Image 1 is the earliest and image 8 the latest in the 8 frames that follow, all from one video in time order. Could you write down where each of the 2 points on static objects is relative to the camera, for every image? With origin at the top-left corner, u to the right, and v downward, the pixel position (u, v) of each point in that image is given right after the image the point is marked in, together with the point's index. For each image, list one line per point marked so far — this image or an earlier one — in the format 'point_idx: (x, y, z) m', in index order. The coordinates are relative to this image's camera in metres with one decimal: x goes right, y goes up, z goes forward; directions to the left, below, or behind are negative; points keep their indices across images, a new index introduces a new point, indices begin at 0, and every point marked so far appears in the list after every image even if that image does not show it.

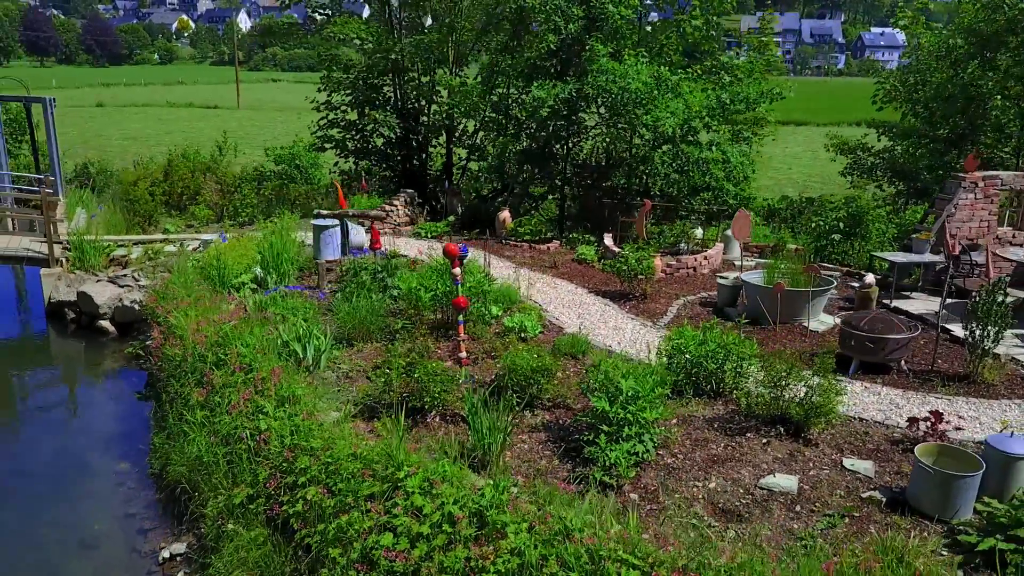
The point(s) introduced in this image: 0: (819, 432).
0: (+1.9, -0.9, +5.0) m
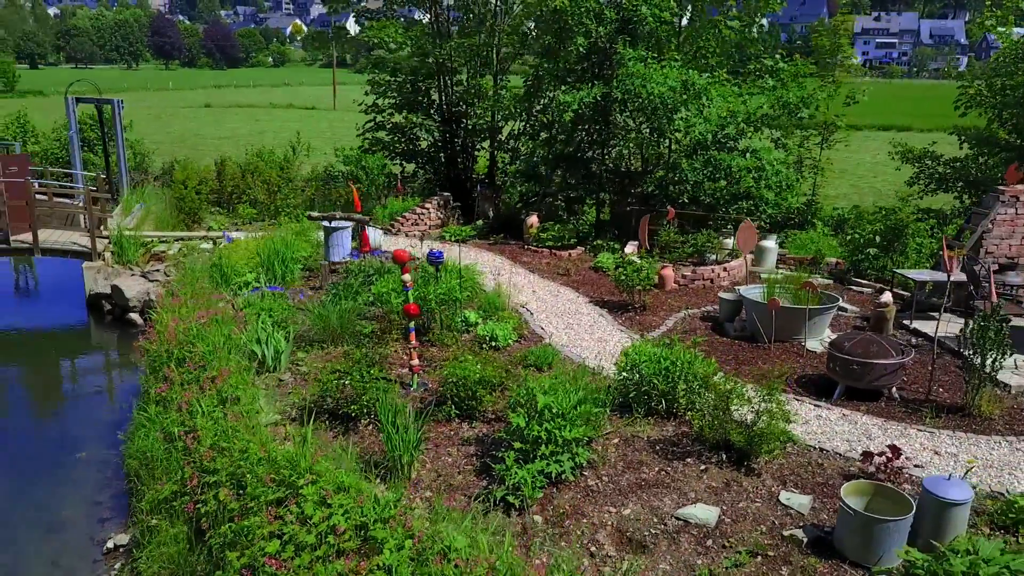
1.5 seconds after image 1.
0: (+1.4, -1.0, +4.7) m
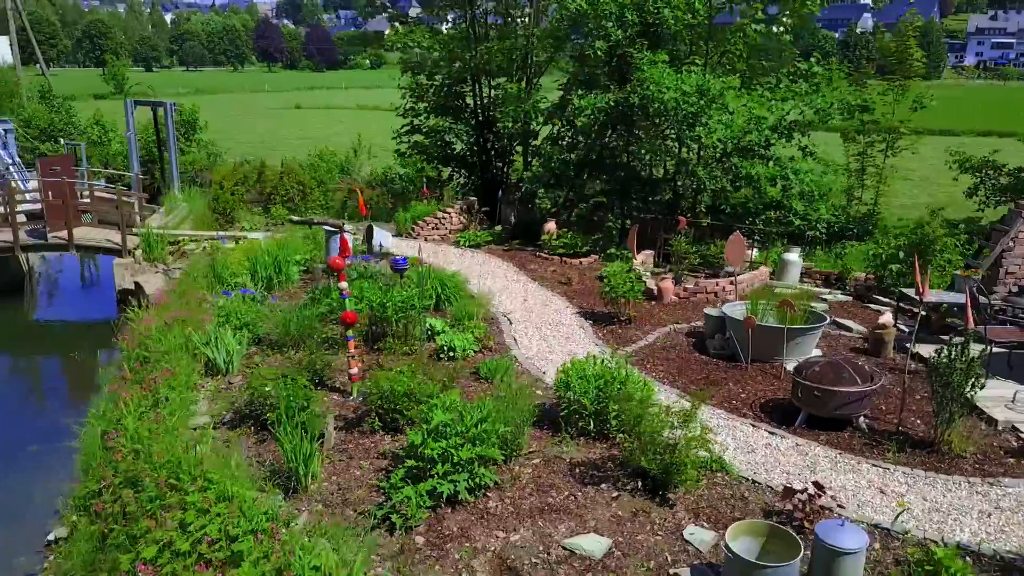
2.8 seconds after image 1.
0: (+0.9, -1.1, +4.5) m
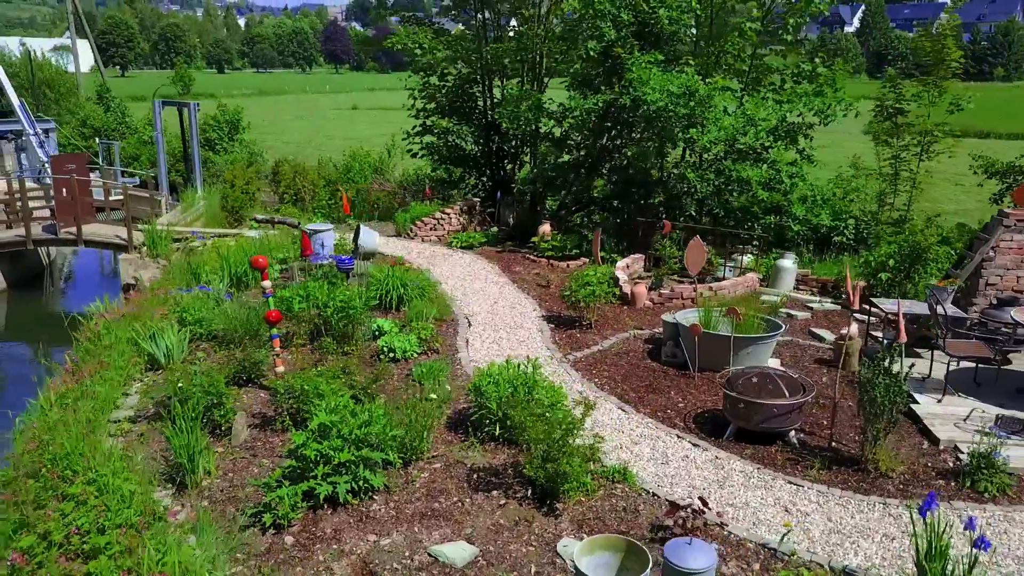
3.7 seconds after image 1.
0: (+0.3, -1.1, +4.4) m
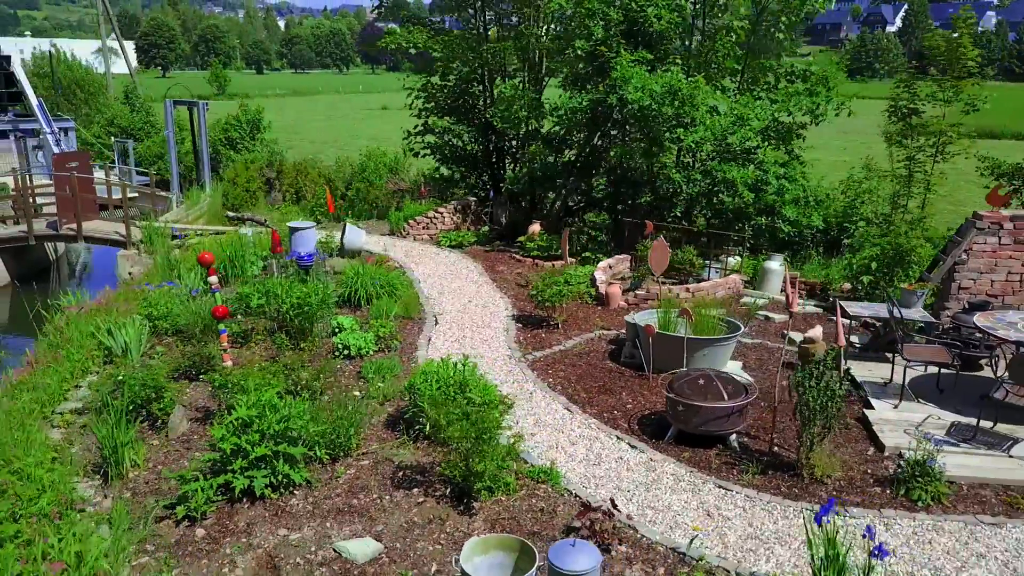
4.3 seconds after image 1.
0: (-0.1, -1.1, +4.3) m
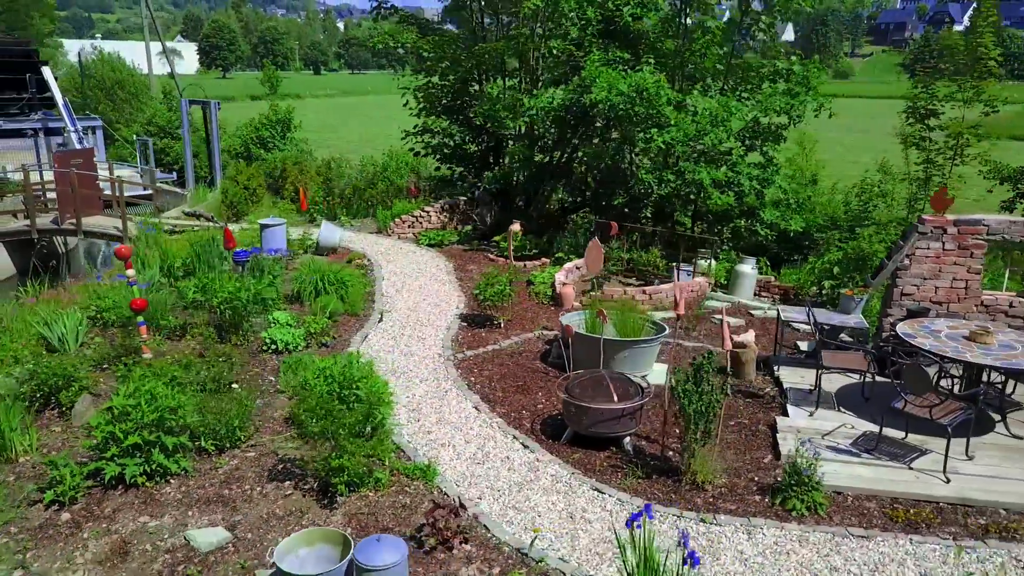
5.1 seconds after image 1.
0: (-0.8, -1.1, +4.4) m
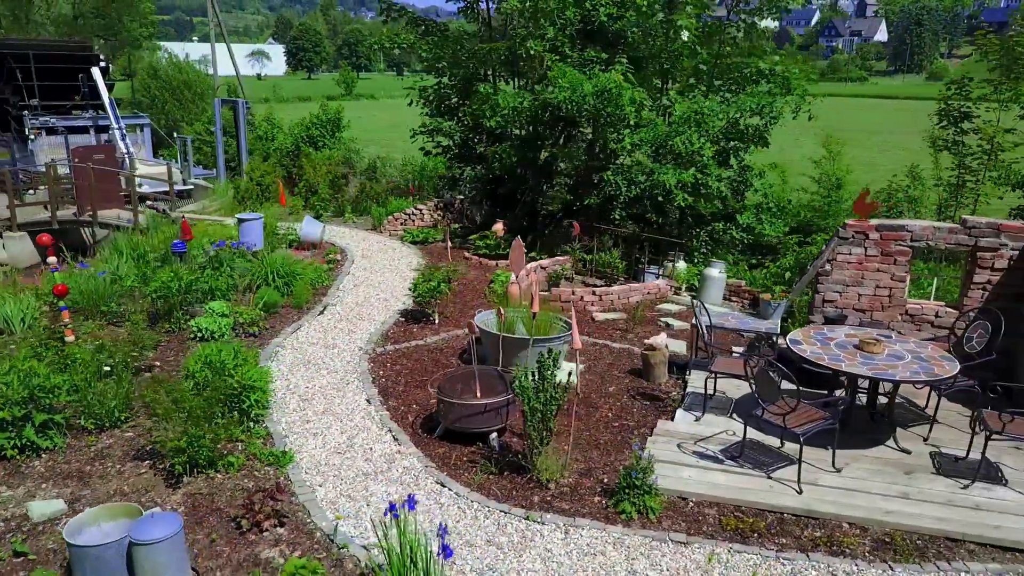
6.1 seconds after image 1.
0: (-1.7, -1.0, +4.6) m
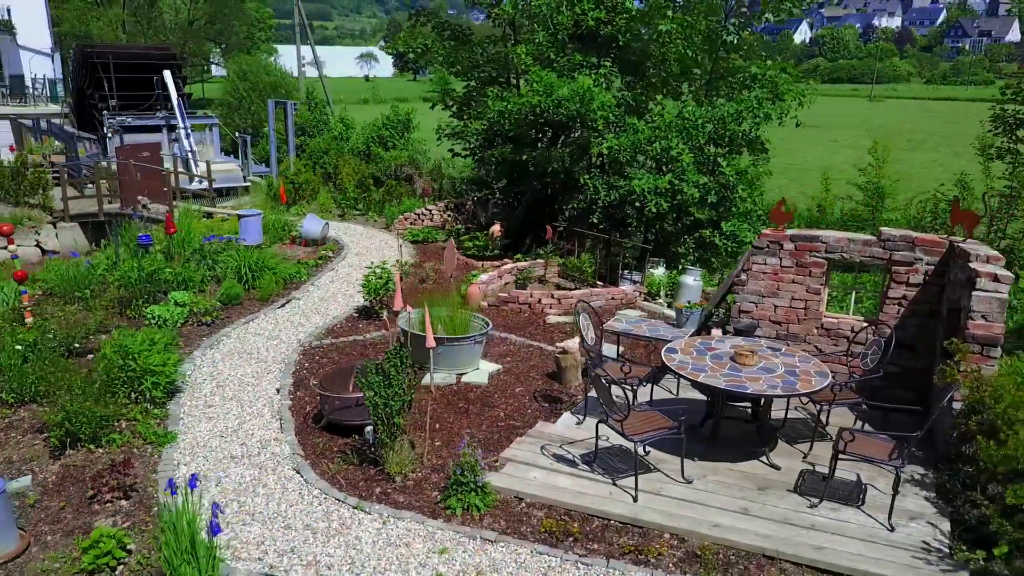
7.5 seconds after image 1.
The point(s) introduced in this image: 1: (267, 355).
0: (-2.6, -1.0, +4.9) m
1: (-2.0, -0.5, +6.7) m
